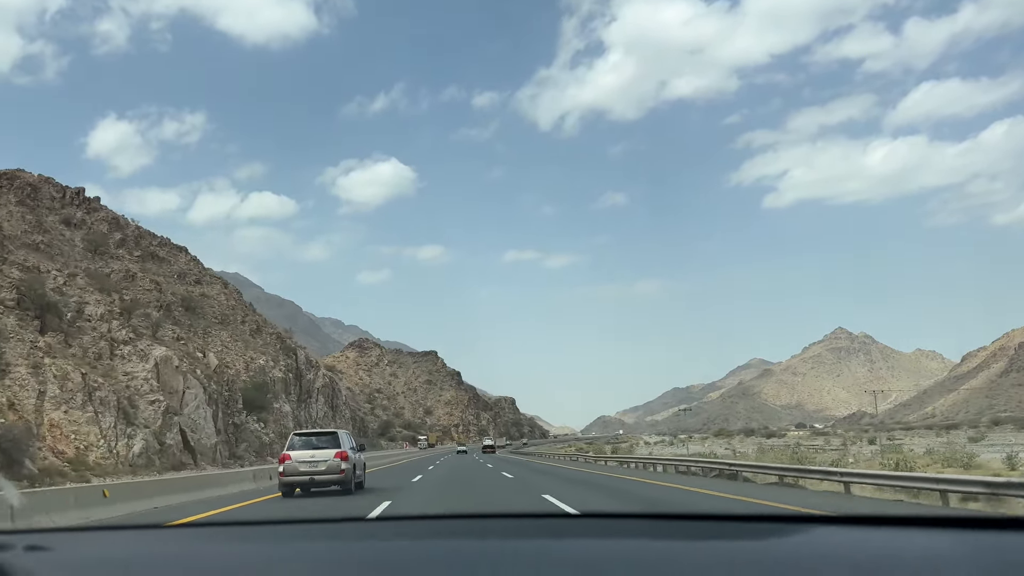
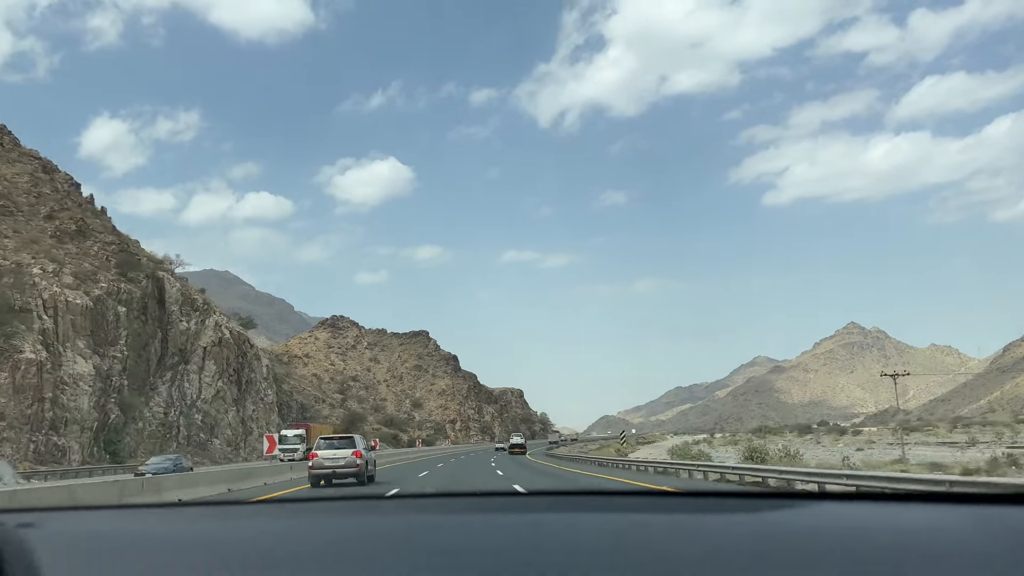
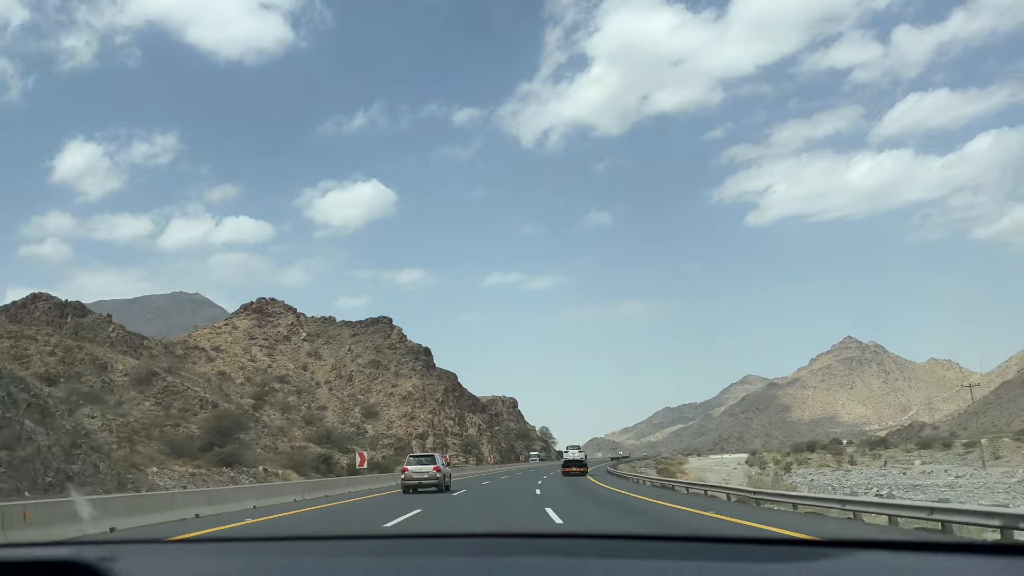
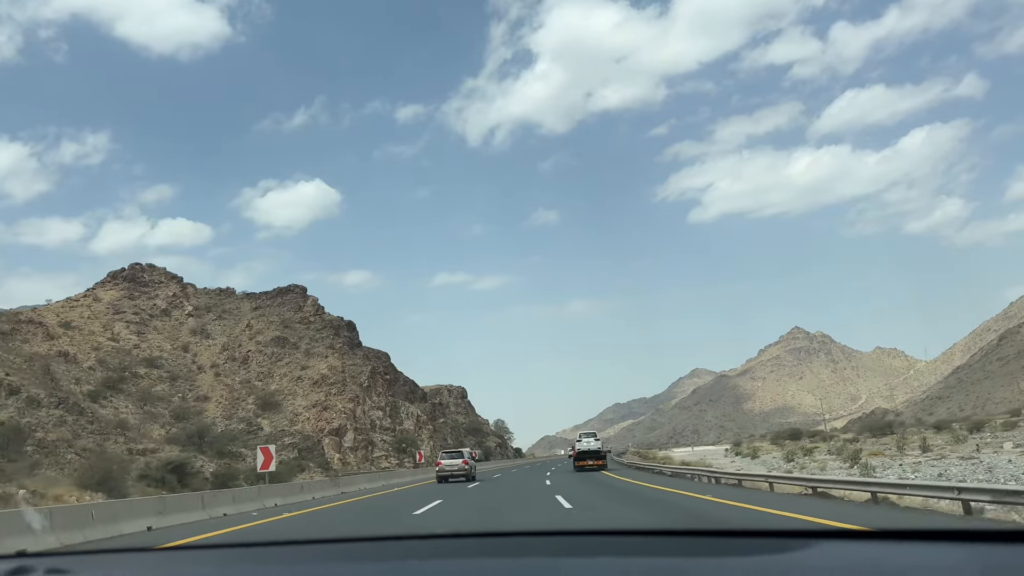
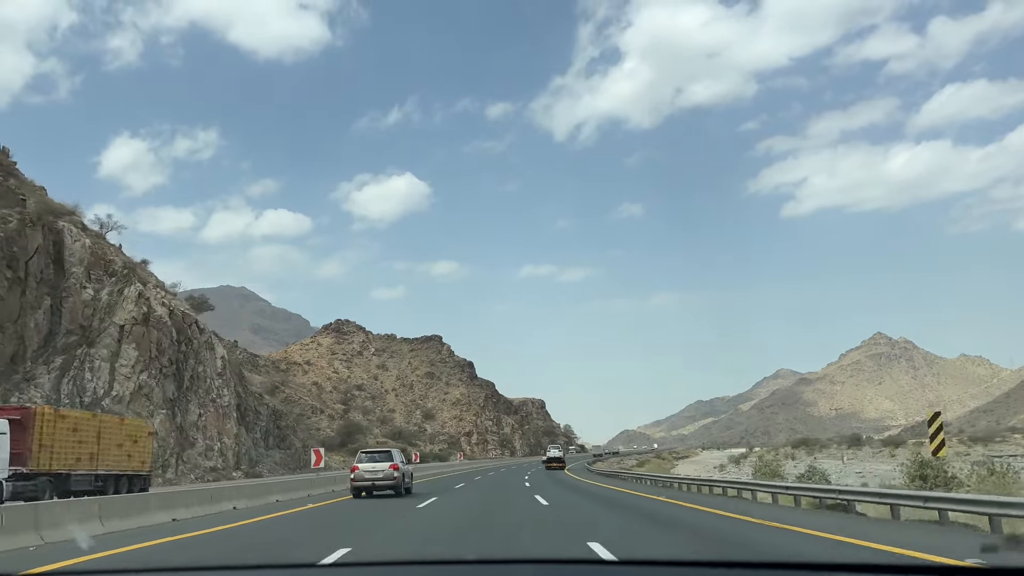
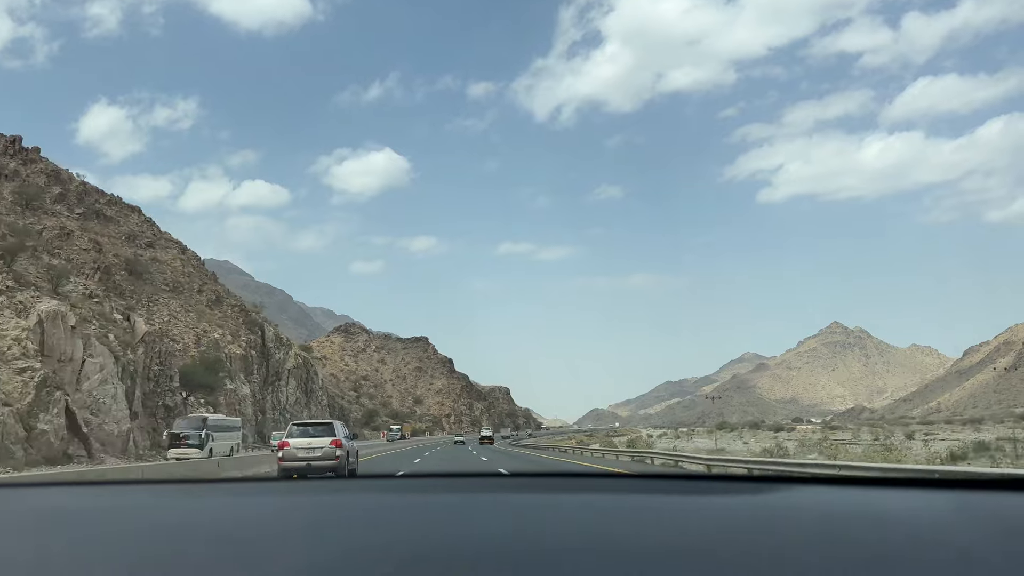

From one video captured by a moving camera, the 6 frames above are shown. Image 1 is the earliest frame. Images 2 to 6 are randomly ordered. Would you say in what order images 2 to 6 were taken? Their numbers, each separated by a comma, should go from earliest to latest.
6, 2, 5, 3, 4
